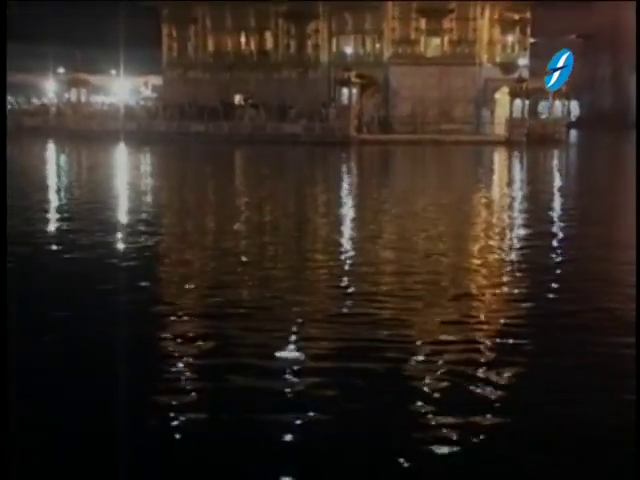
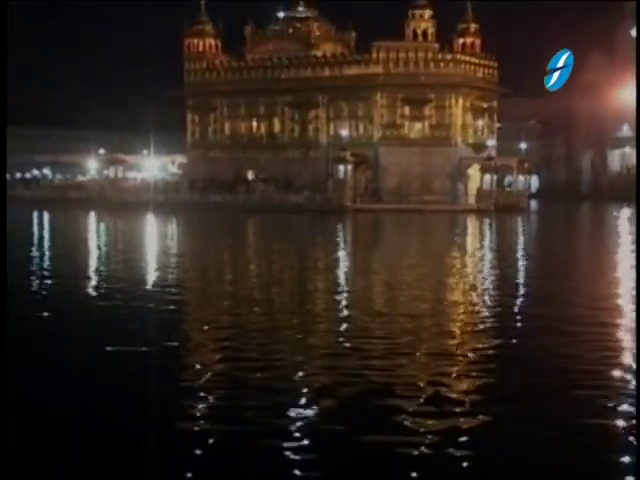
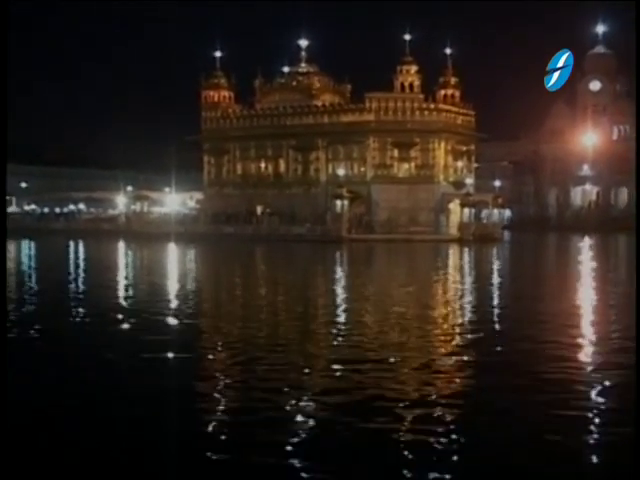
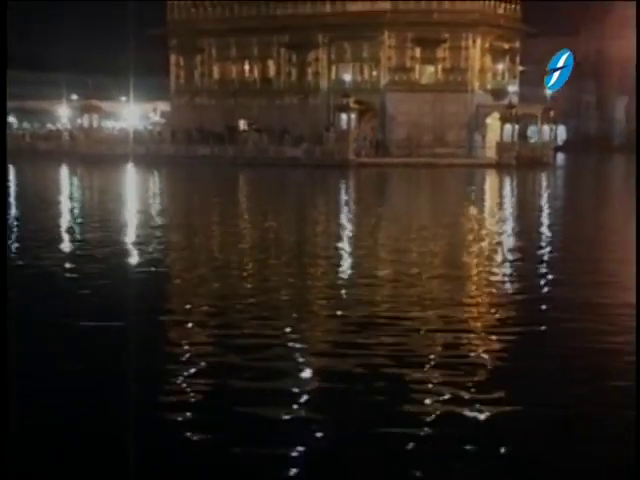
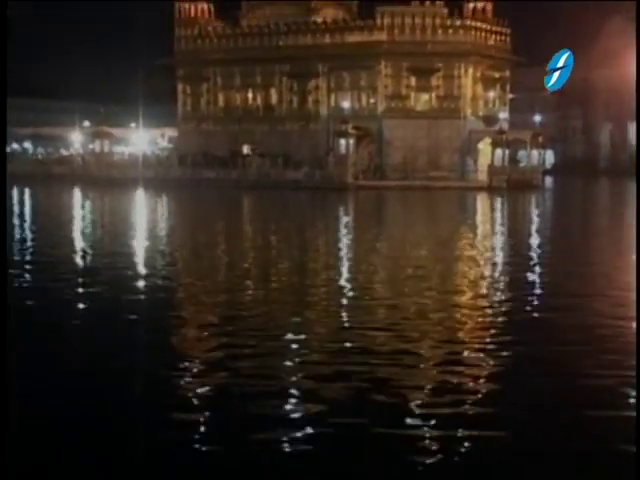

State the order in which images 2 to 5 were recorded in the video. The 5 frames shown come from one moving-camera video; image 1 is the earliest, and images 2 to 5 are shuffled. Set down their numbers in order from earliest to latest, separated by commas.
4, 5, 2, 3
